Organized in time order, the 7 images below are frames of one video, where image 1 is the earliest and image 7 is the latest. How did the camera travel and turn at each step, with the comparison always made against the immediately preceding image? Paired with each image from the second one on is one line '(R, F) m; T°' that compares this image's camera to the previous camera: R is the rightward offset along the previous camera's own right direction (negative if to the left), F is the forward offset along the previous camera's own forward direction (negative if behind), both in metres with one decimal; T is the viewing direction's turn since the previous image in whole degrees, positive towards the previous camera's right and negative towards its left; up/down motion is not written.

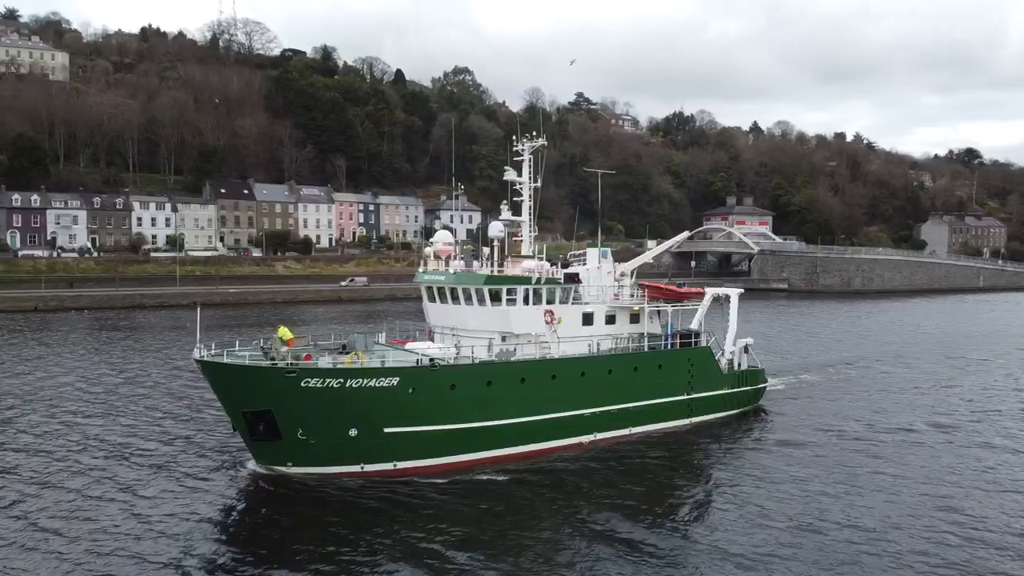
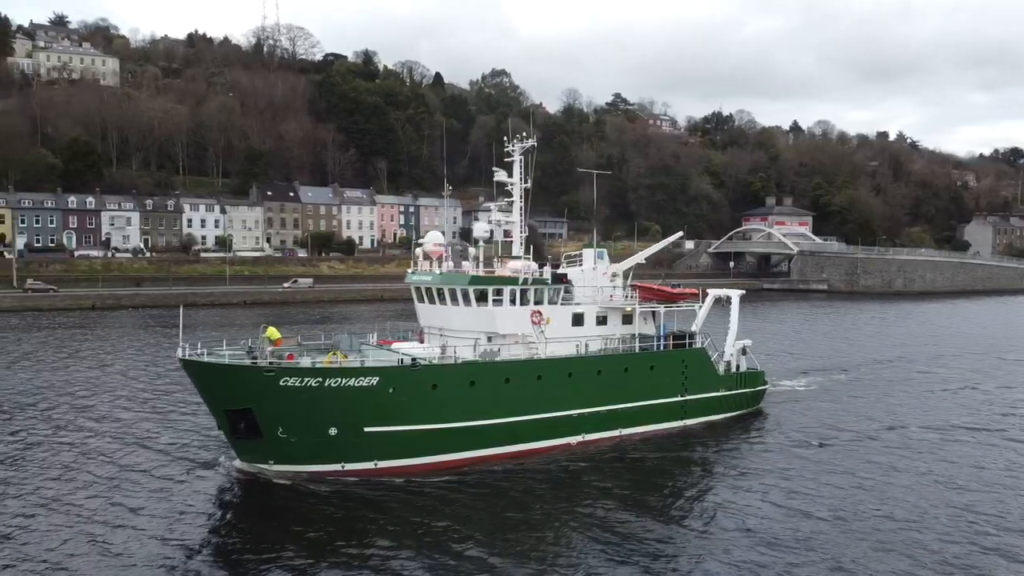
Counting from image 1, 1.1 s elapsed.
(0.0, -0.3) m; -3°
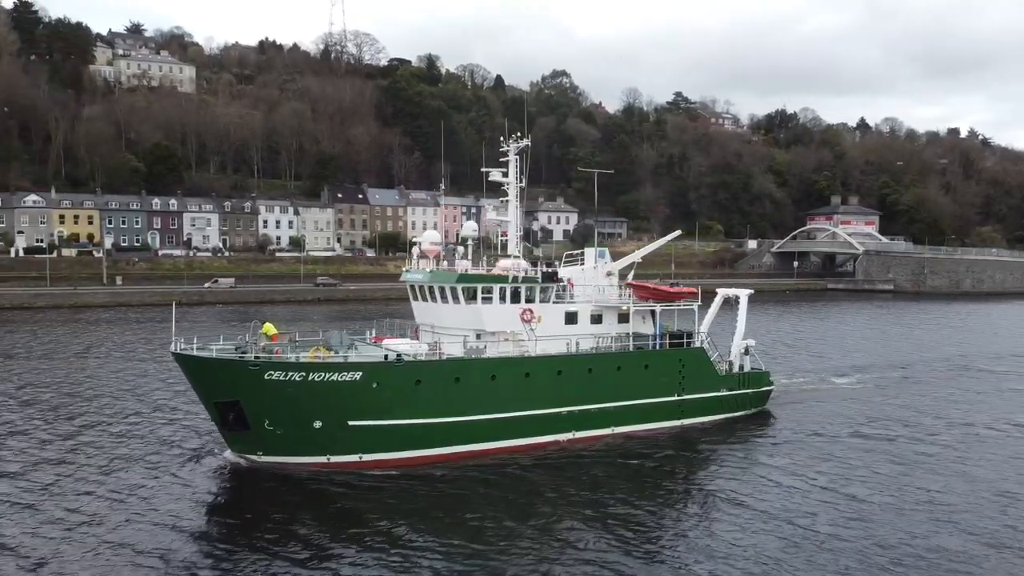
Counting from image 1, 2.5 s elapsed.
(0.0, -0.6) m; -5°
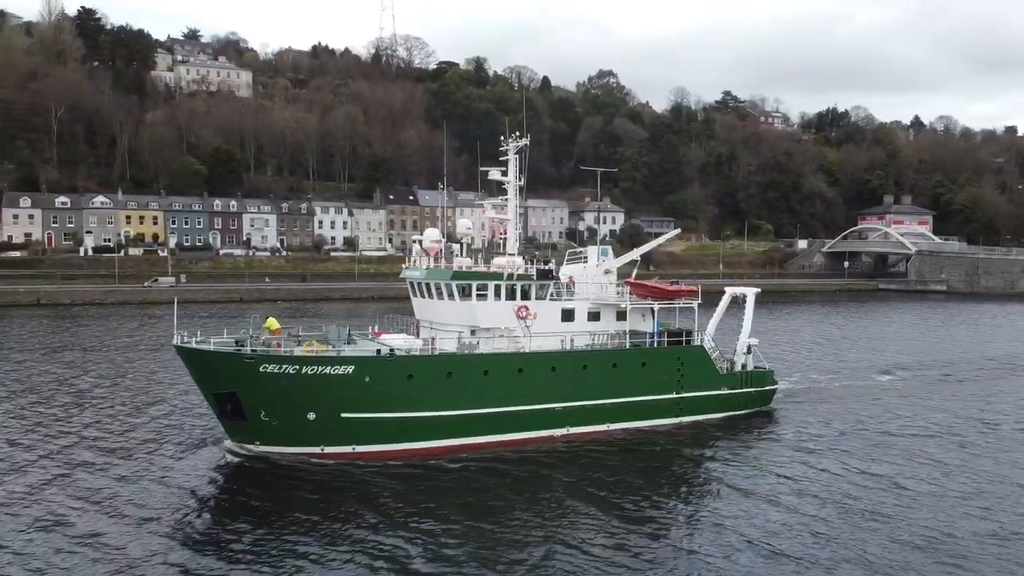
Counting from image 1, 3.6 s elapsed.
(0.0, -0.6) m; -4°
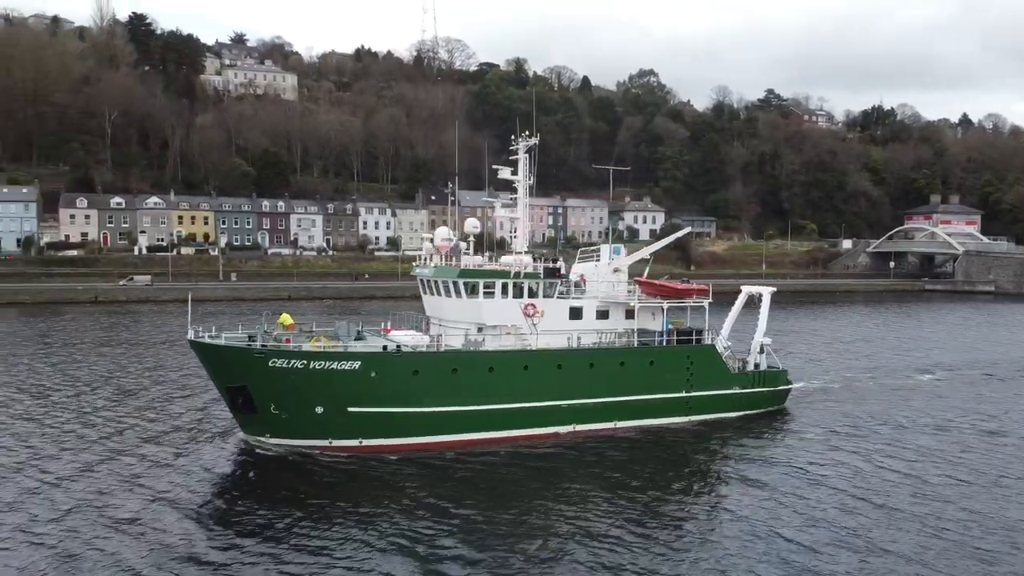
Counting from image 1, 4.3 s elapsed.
(0.0, -0.5) m; -3°
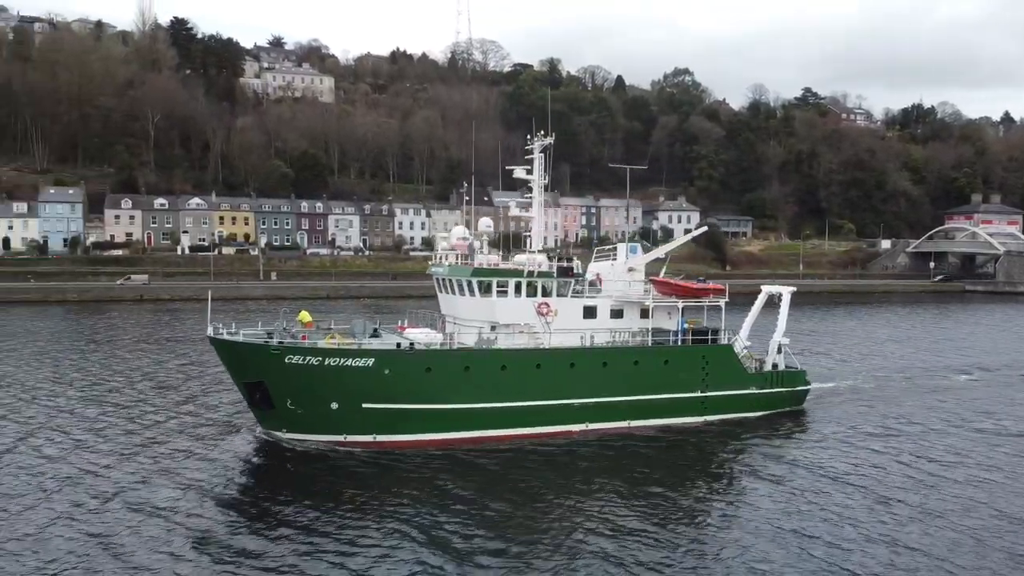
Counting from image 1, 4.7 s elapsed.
(0.0, -0.4) m; -3°
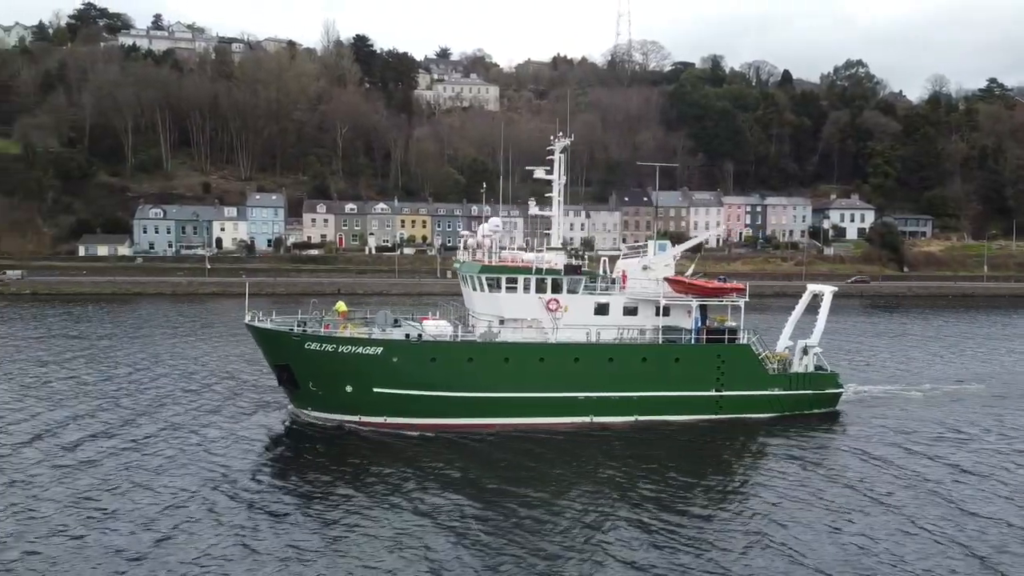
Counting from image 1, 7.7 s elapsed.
(+0.6, -3.4) m; -12°
